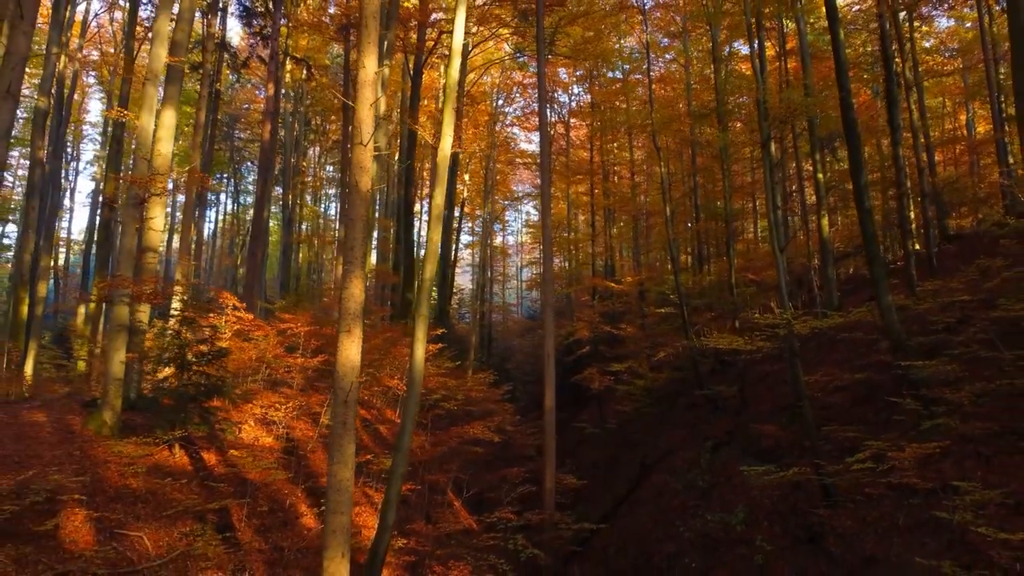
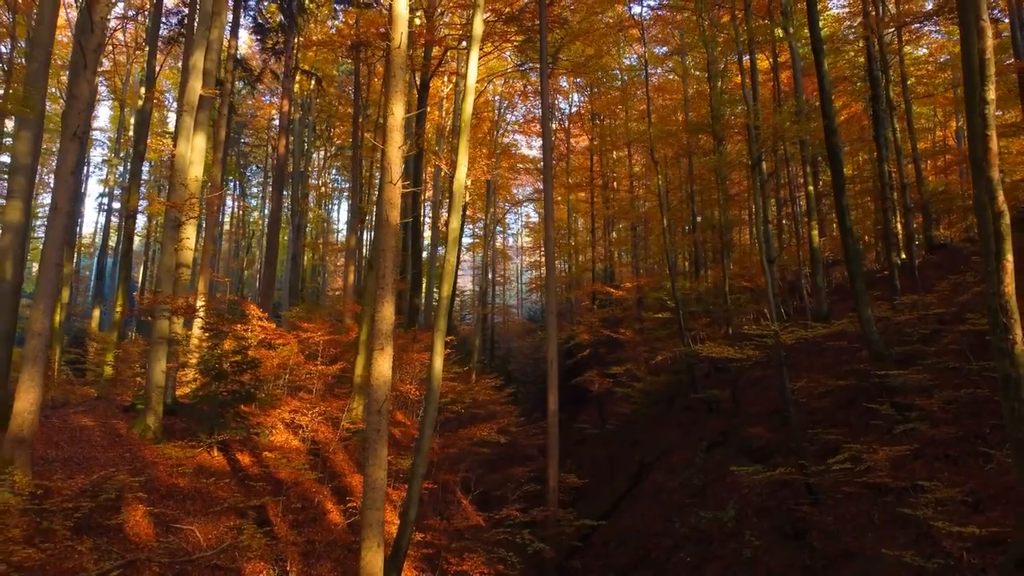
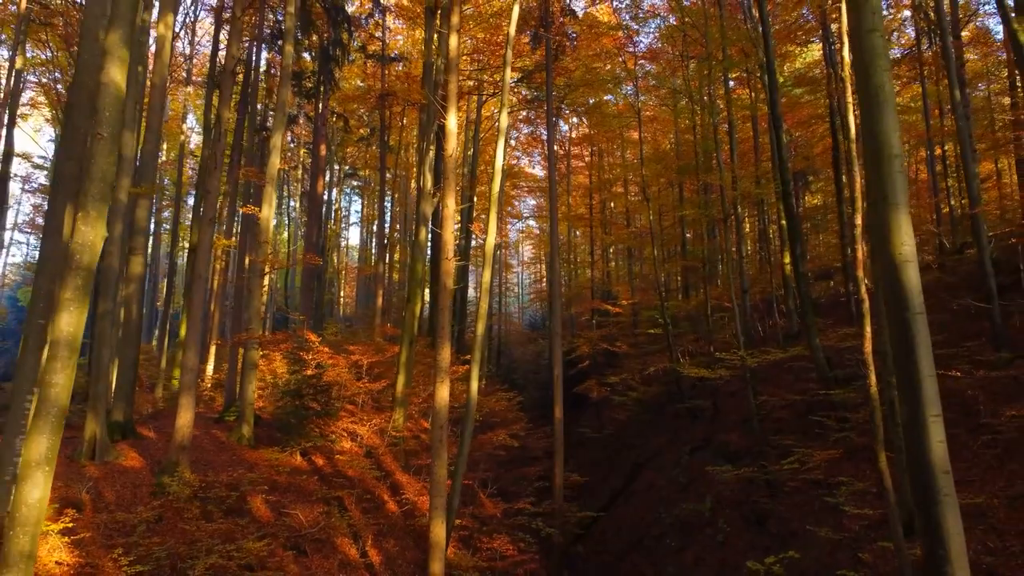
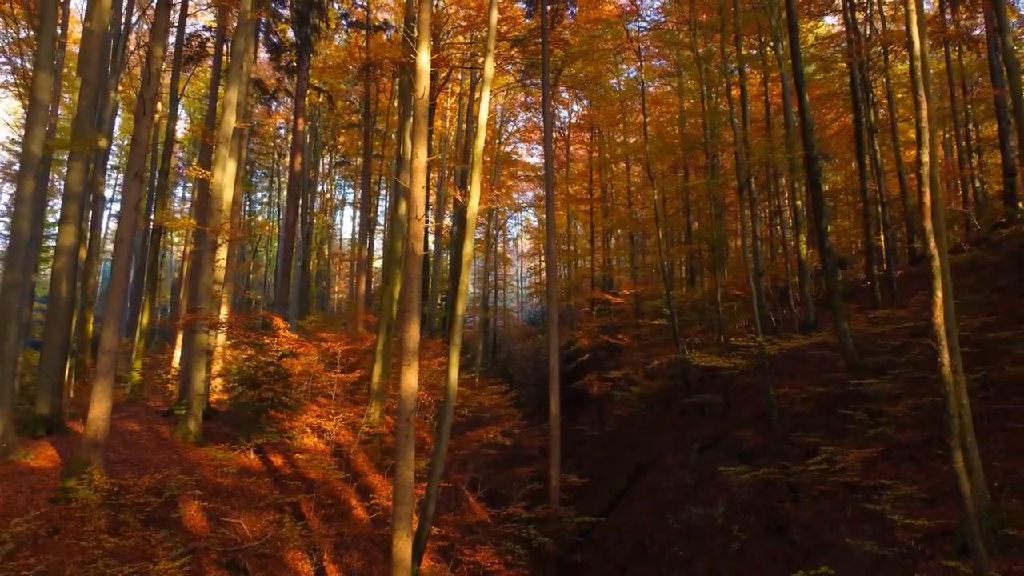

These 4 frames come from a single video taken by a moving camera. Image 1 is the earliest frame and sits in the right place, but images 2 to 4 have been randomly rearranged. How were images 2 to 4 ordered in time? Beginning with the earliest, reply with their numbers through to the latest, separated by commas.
2, 4, 3
